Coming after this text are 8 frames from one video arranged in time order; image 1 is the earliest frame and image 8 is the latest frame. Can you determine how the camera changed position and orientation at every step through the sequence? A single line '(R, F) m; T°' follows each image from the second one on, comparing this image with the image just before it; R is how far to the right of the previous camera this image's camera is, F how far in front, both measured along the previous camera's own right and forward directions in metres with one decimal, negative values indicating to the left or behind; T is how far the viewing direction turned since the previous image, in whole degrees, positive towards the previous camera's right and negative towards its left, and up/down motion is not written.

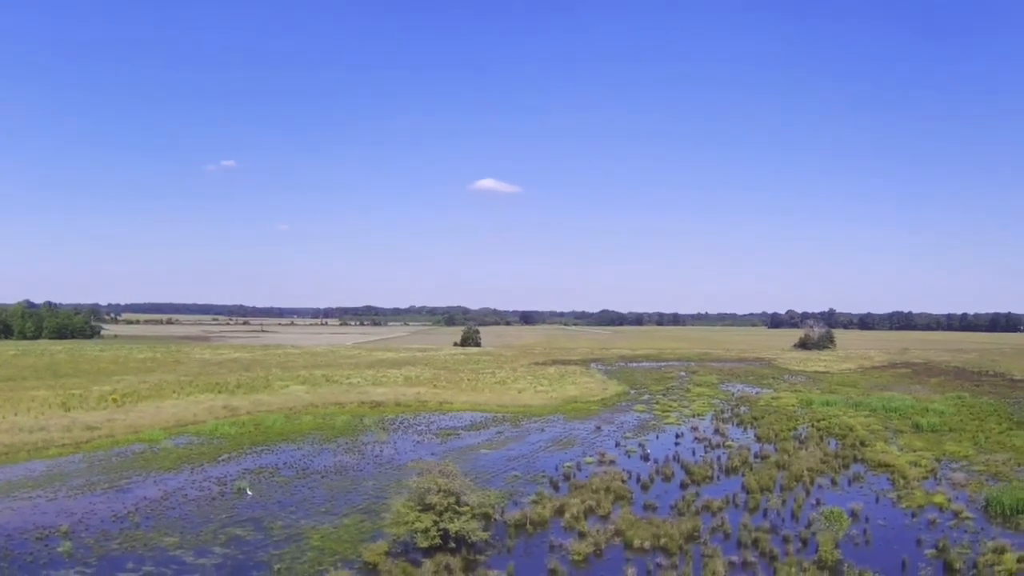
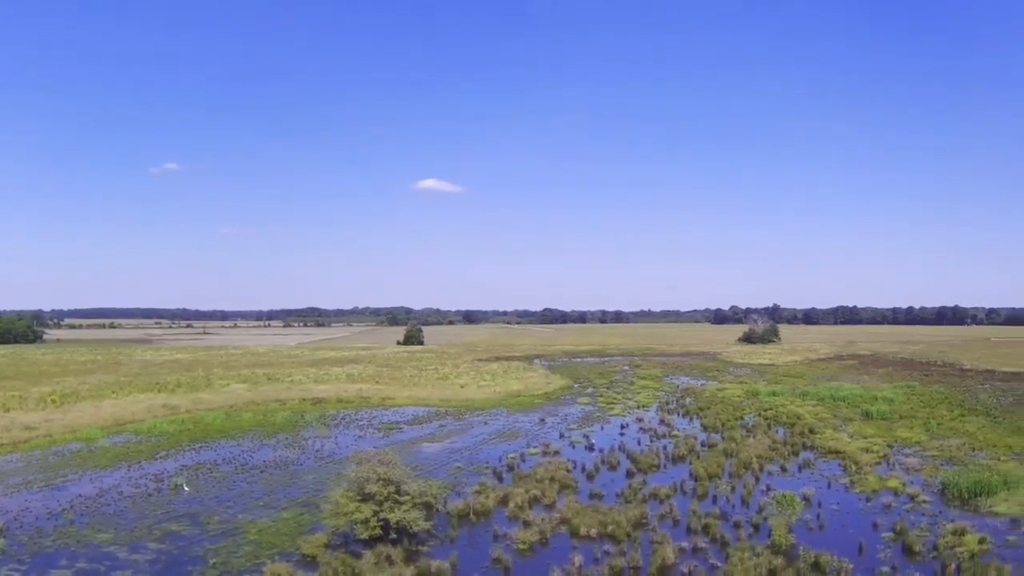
(+6.3, -2.3) m; +23°
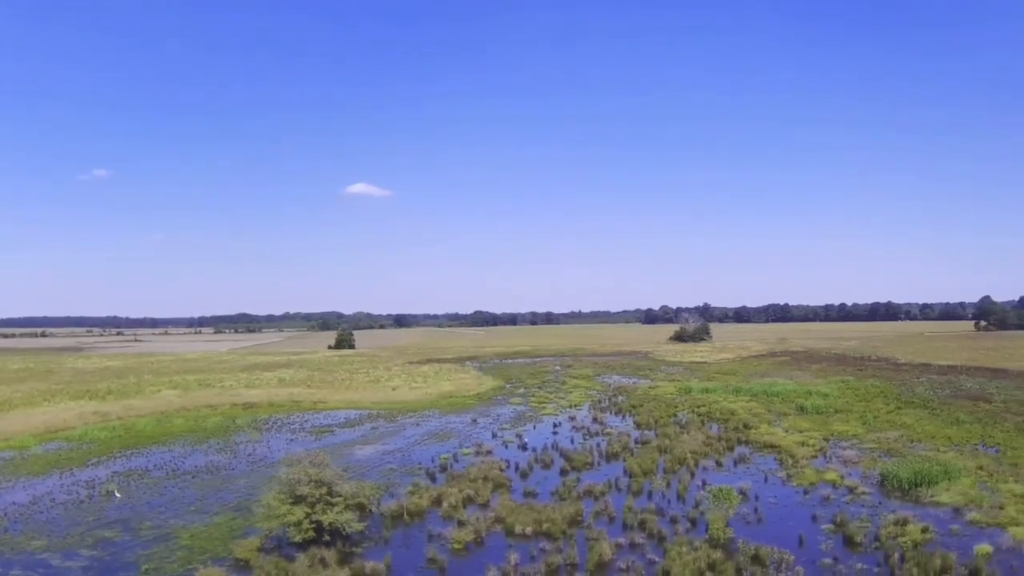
(-0.4, +0.9) m; +4°
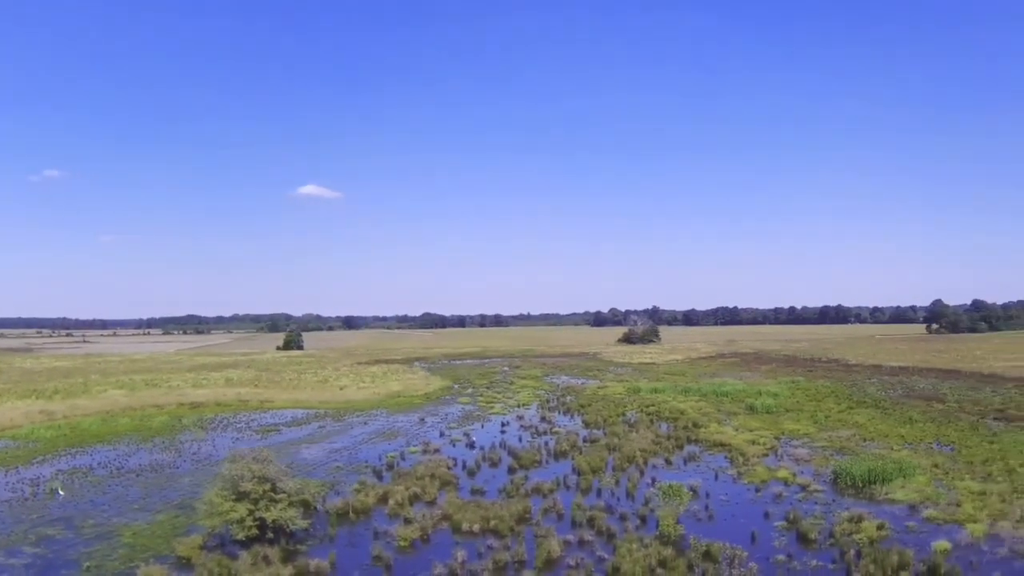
(-0.7, +0.5) m; +3°
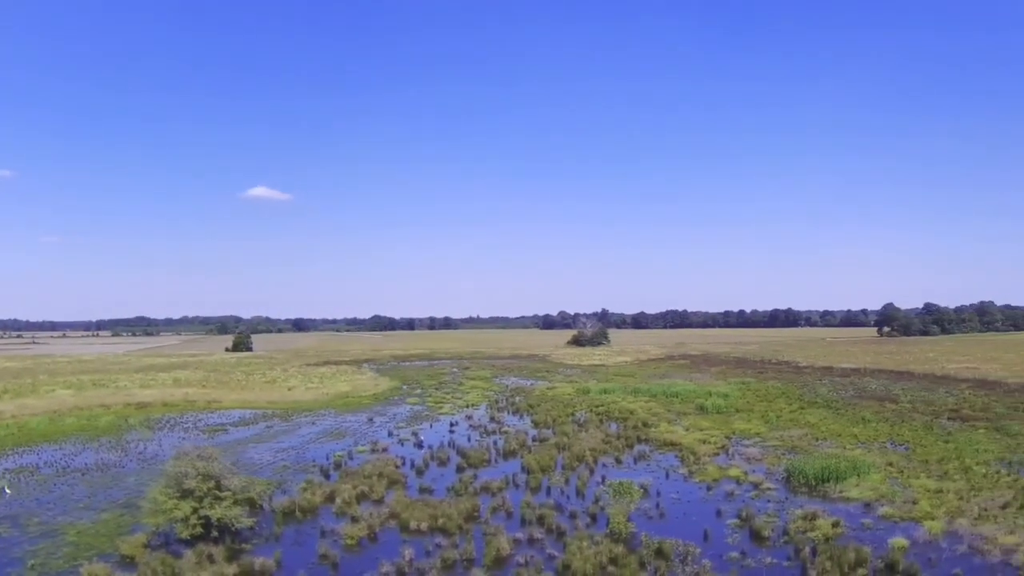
(-0.7, +0.5) m; +3°
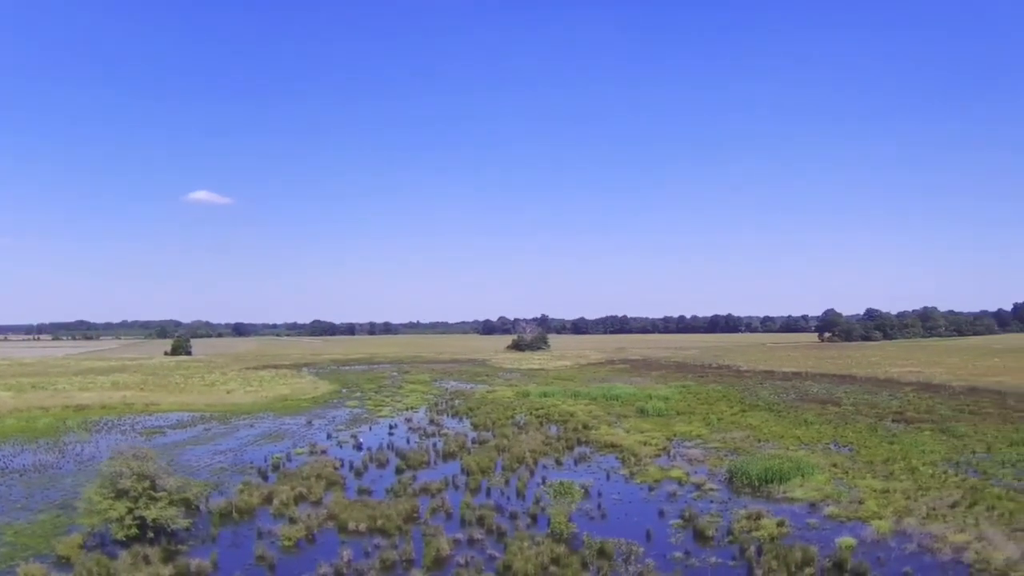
(-0.6, +0.7) m; +4°
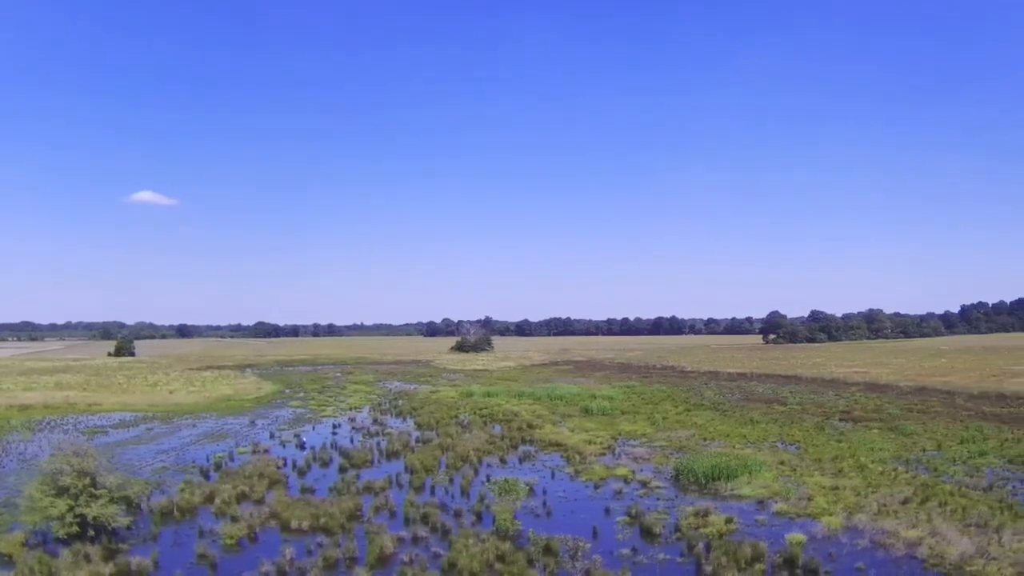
(-0.6, +0.6) m; +4°
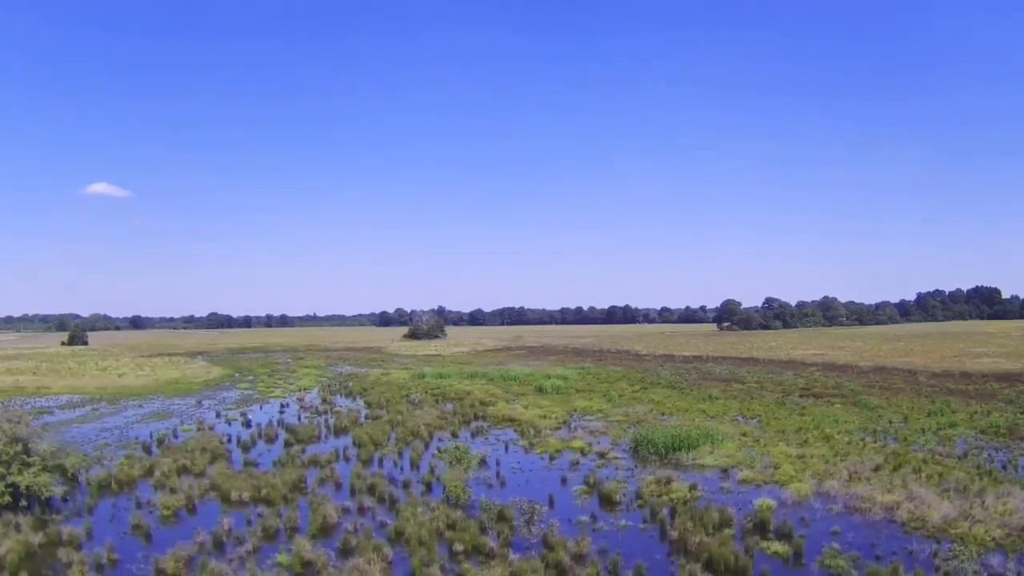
(-1.4, +0.3) m; +3°
